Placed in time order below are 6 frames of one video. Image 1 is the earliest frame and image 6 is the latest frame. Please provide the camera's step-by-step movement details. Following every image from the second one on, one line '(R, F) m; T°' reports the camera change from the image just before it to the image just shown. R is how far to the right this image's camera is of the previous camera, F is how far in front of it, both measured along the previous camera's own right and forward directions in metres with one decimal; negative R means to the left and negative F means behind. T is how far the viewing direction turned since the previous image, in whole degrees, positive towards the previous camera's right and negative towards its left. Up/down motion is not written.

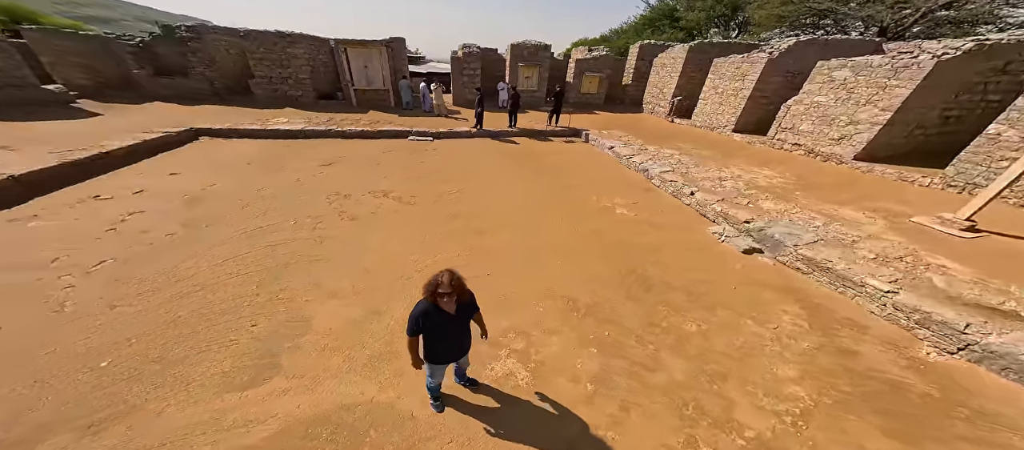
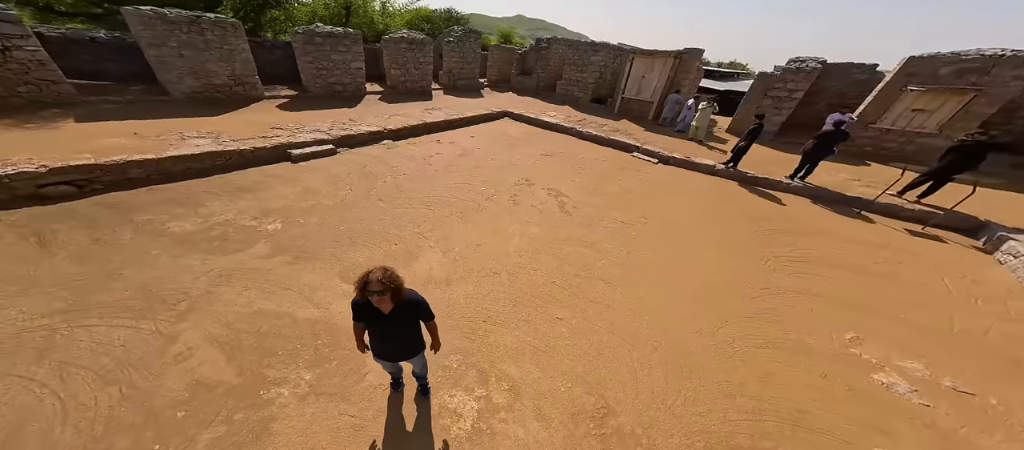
(+1.0, +0.6) m; -39°
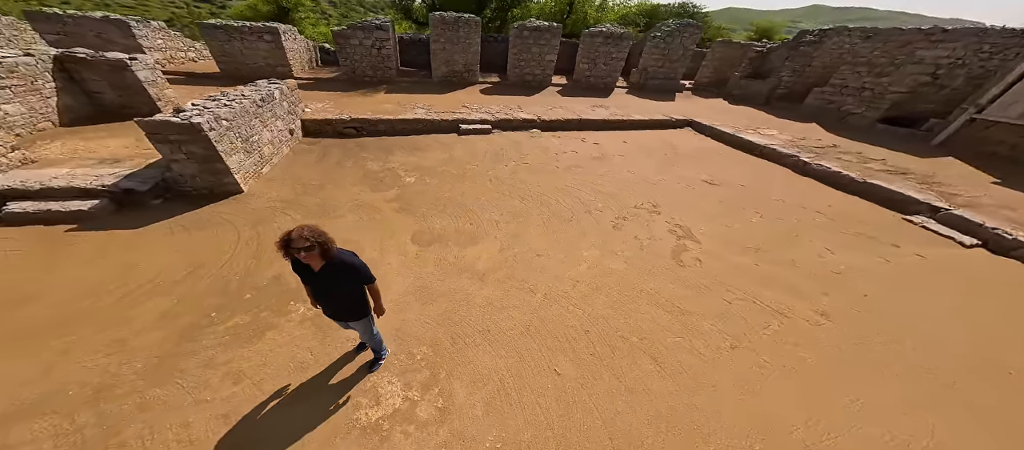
(+1.0, +0.6) m; -29°
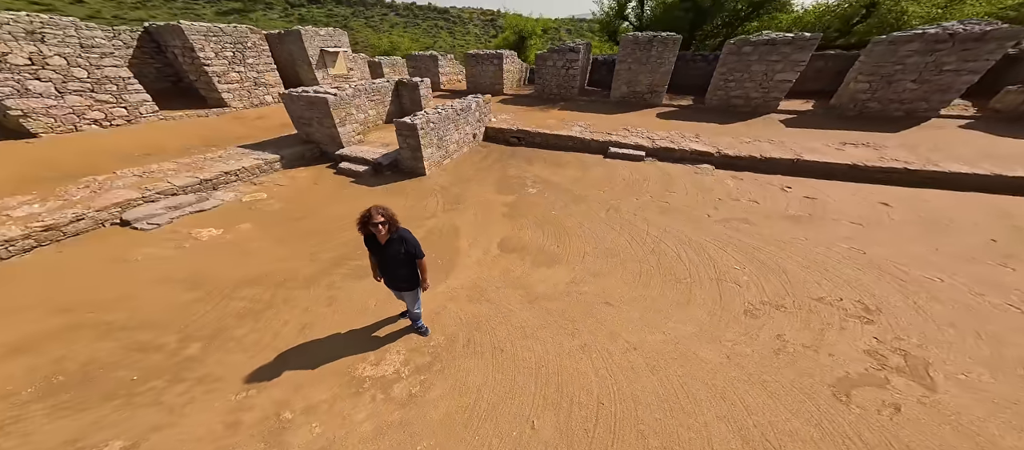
(+1.0, +0.3) m; -30°
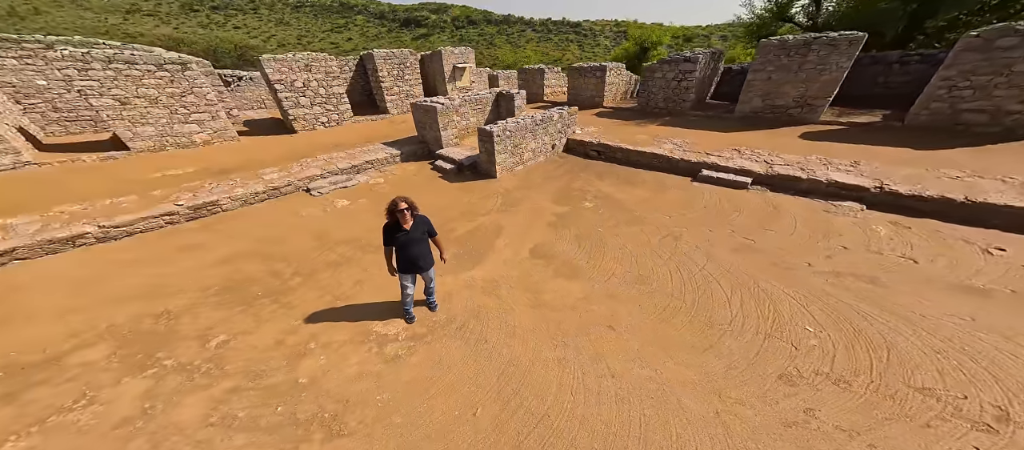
(+1.1, -0.1) m; -20°
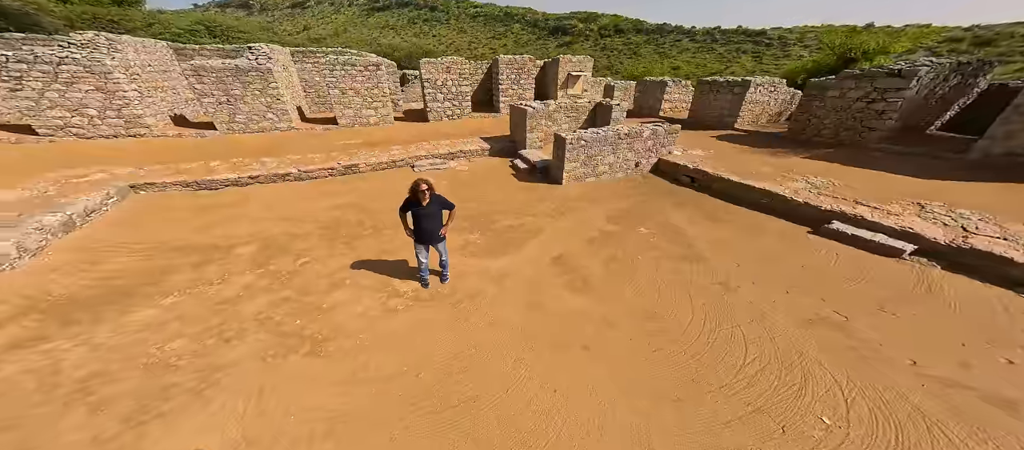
(+1.2, 0.0) m; -20°
